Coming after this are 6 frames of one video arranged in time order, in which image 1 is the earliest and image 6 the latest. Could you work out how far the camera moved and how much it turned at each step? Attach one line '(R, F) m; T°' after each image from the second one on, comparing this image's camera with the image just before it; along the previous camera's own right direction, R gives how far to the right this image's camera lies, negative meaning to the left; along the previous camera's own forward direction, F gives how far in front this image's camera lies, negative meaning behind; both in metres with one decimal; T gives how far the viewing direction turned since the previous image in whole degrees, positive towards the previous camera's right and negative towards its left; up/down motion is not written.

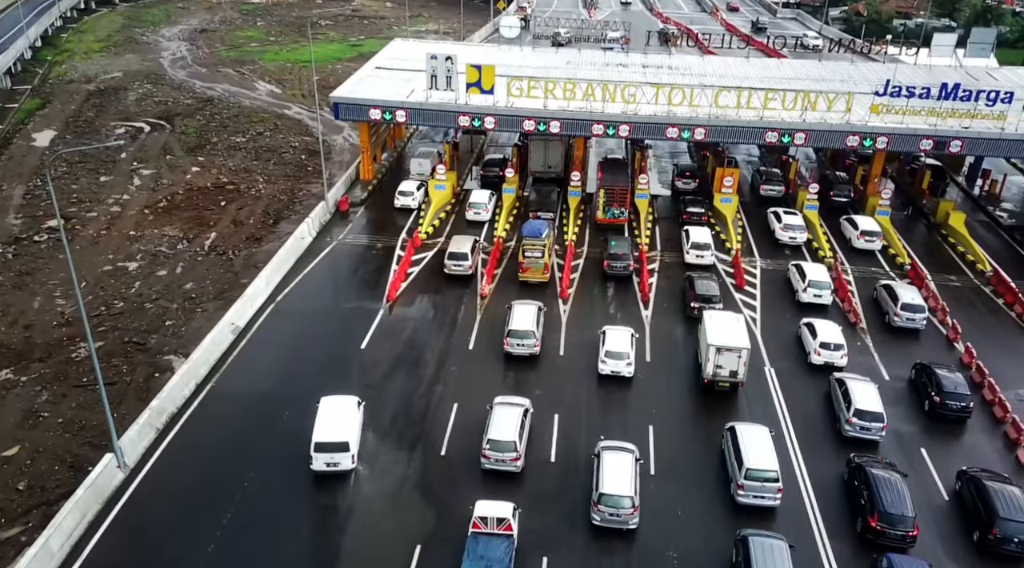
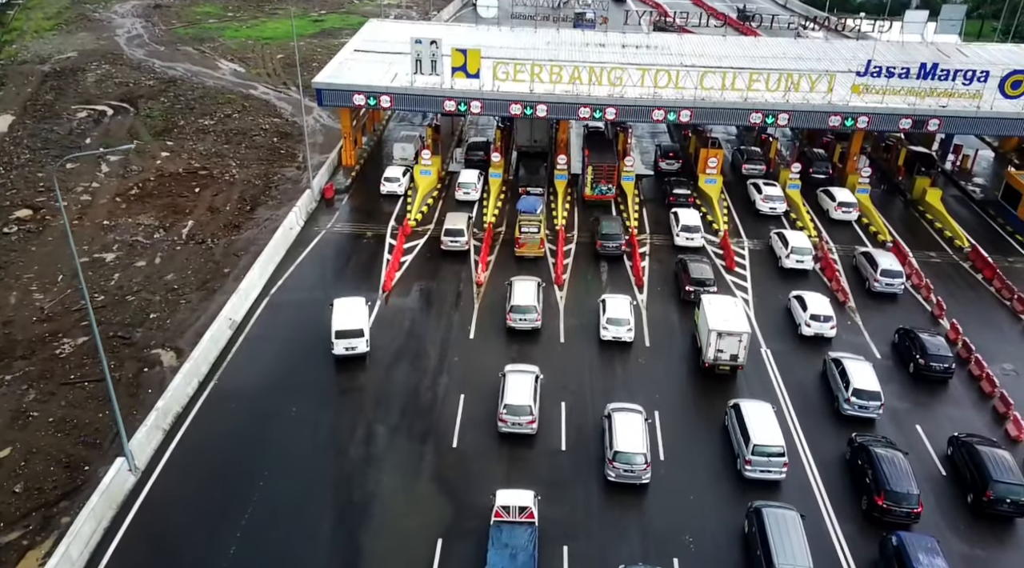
(-1.3, -0.1) m; +3°
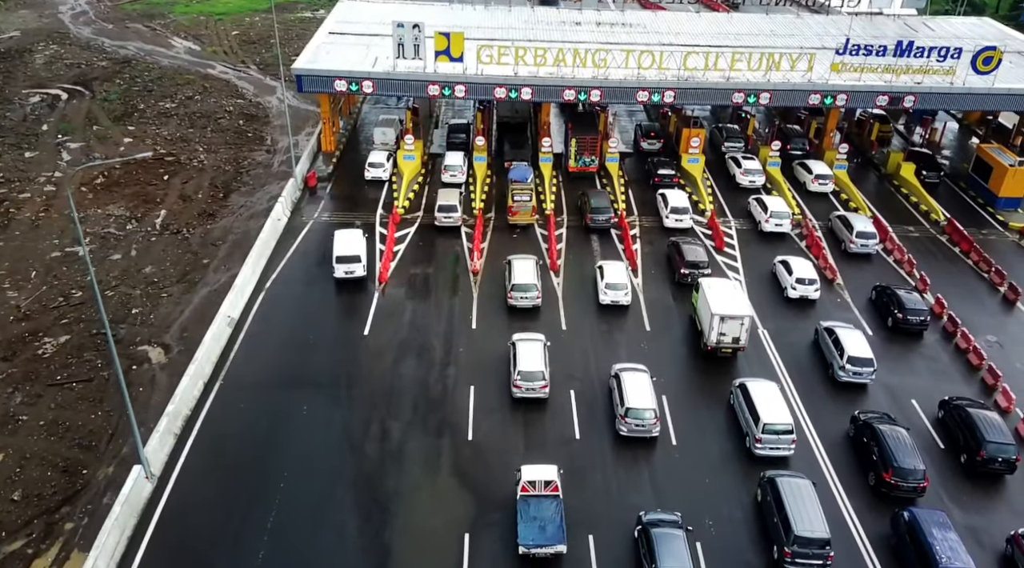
(-1.6, -0.1) m; +3°
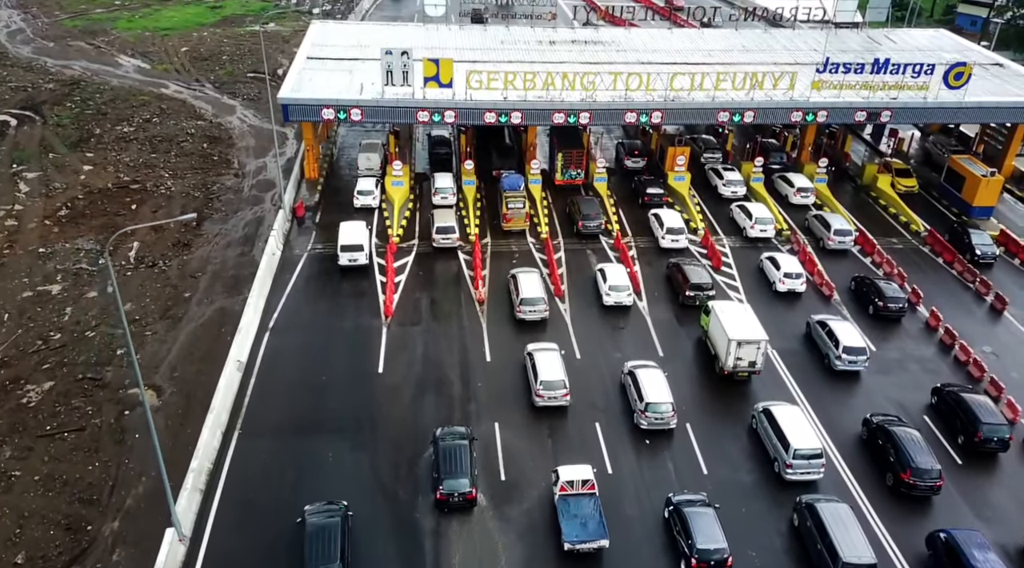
(-2.4, +0.1) m; +4°
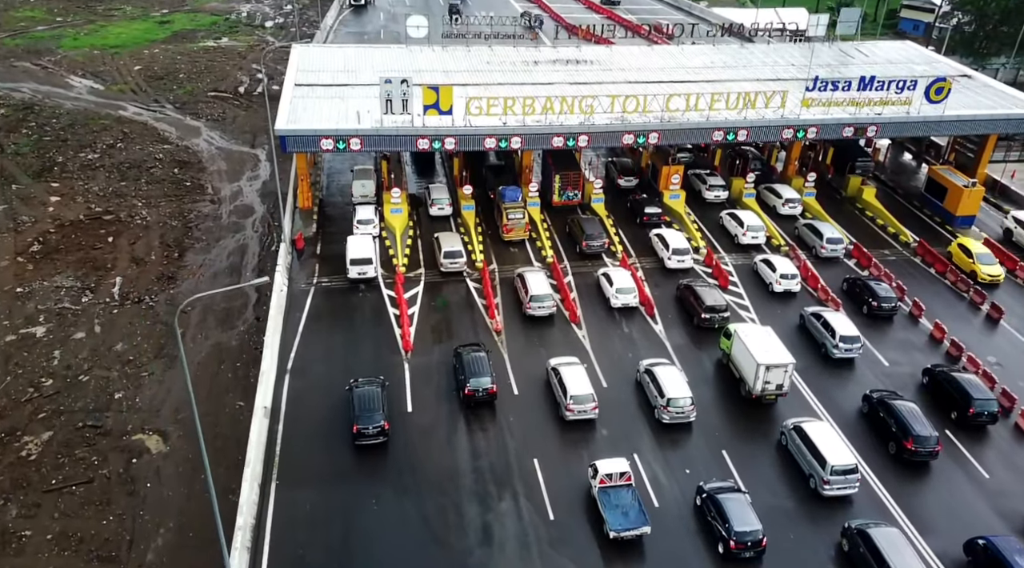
(-2.8, +0.1) m; +4°
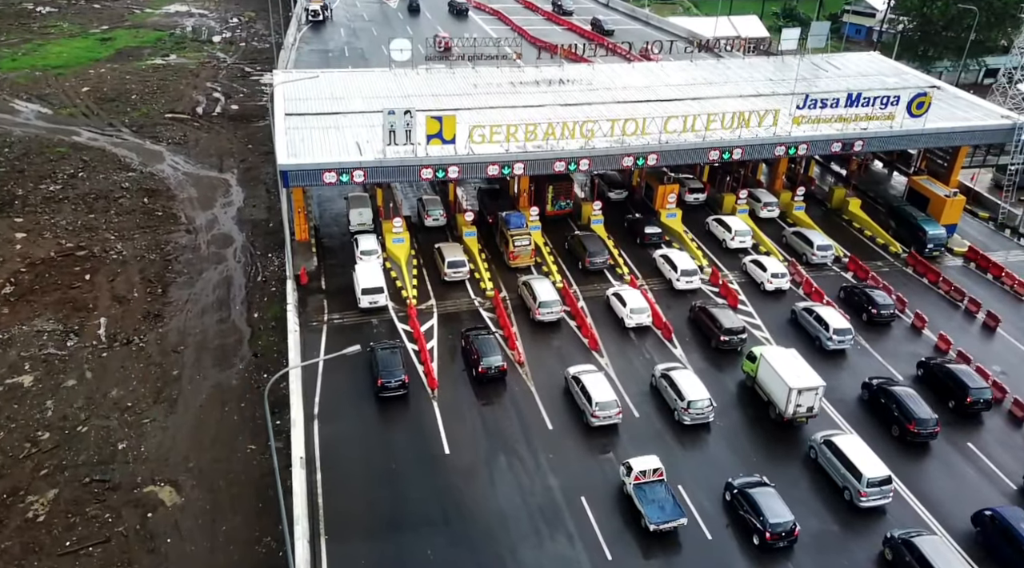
(-3.1, +0.2) m; +4°
